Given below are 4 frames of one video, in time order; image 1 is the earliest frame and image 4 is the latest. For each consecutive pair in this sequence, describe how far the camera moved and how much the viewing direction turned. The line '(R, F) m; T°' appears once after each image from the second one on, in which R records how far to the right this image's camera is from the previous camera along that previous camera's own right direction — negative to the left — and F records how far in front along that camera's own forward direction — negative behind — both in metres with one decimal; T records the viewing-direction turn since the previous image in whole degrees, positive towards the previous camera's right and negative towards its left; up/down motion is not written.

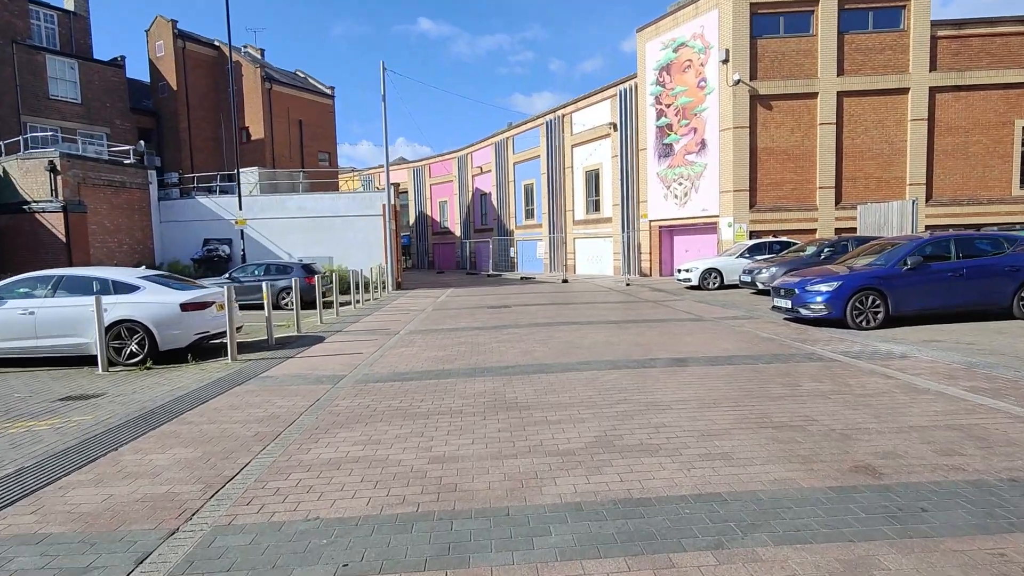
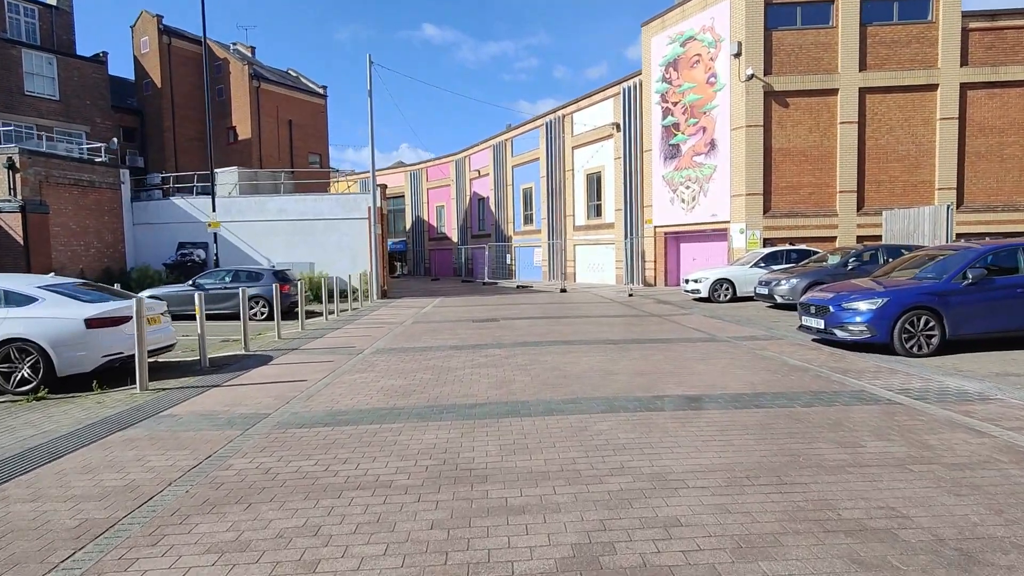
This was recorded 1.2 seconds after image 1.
(+0.4, +1.6) m; 0°
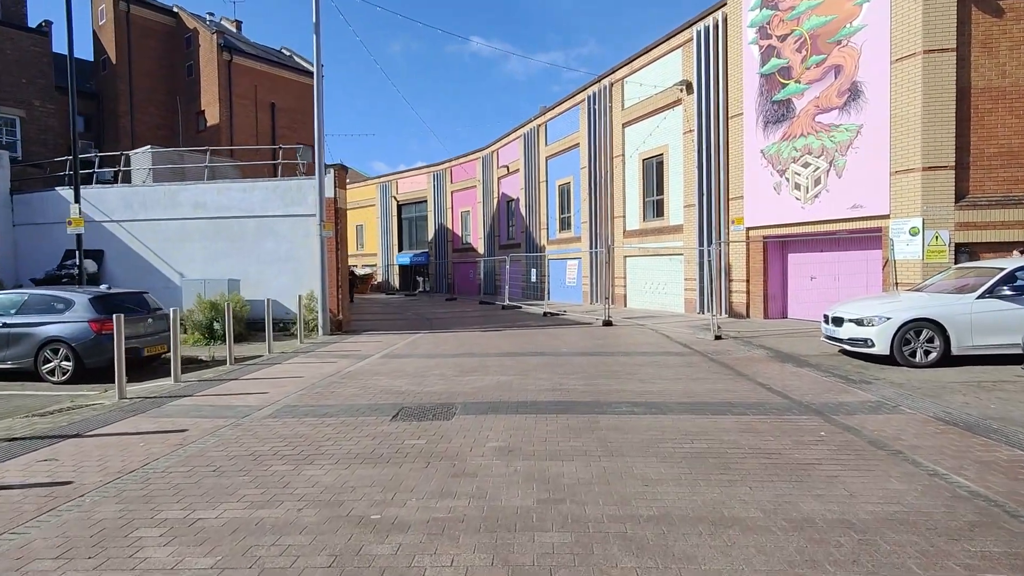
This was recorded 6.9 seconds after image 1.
(+1.0, +7.9) m; -5°
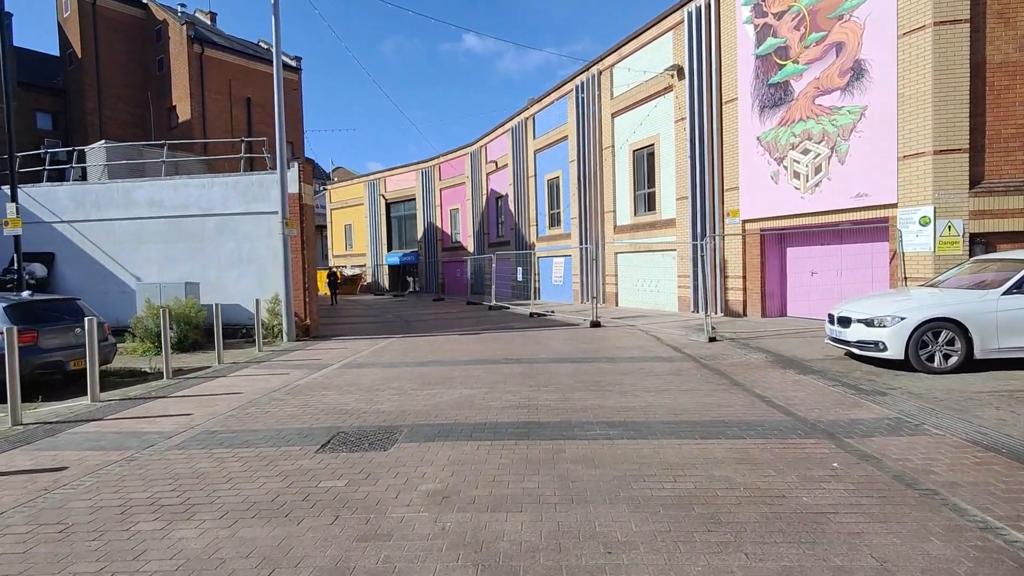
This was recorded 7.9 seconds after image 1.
(+0.5, +1.0) m; 0°
